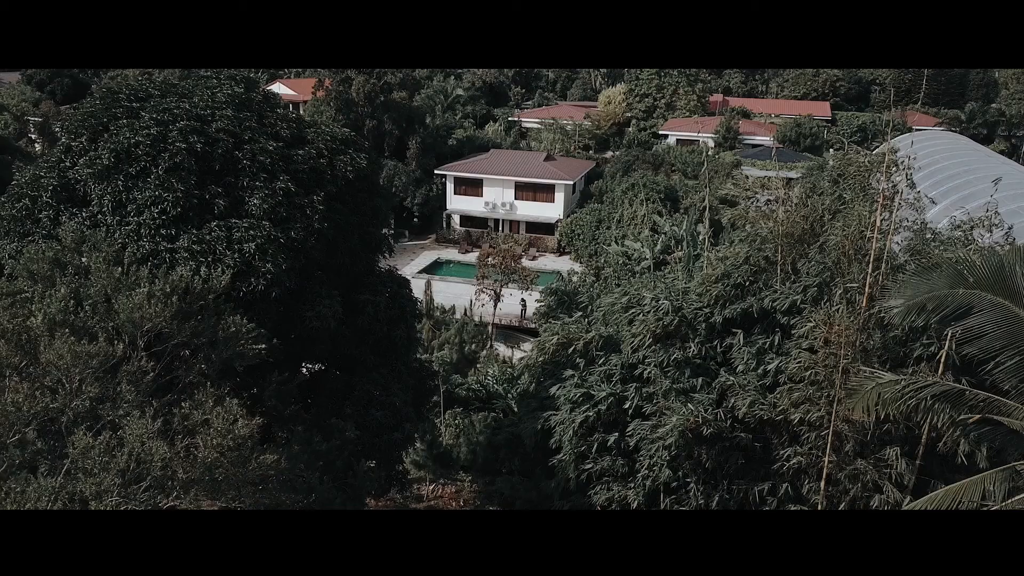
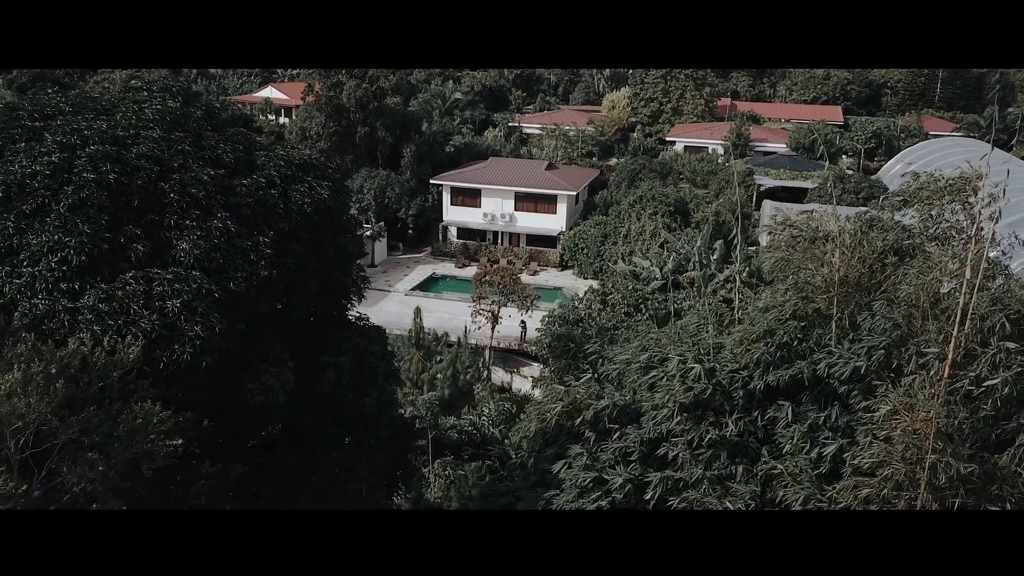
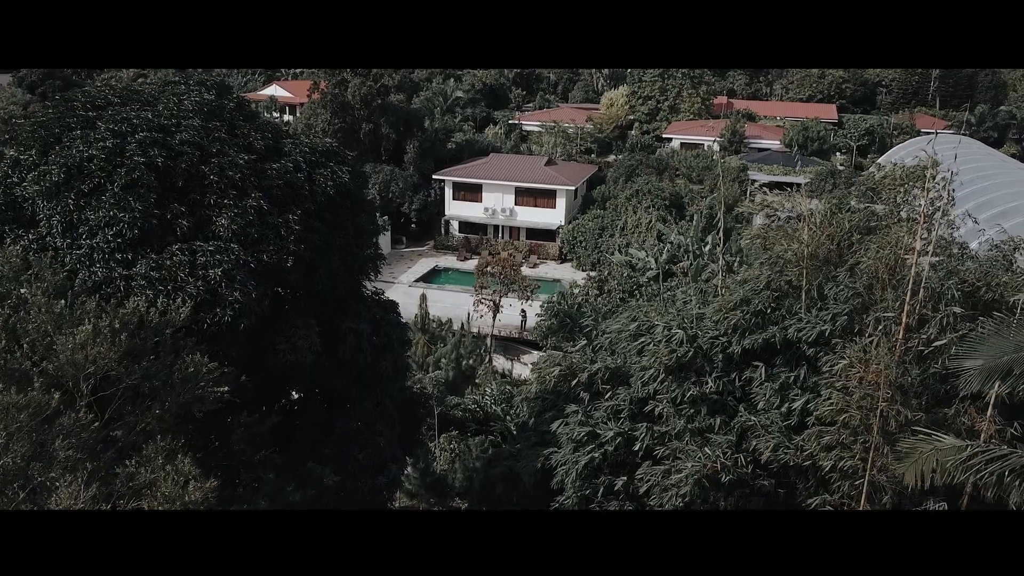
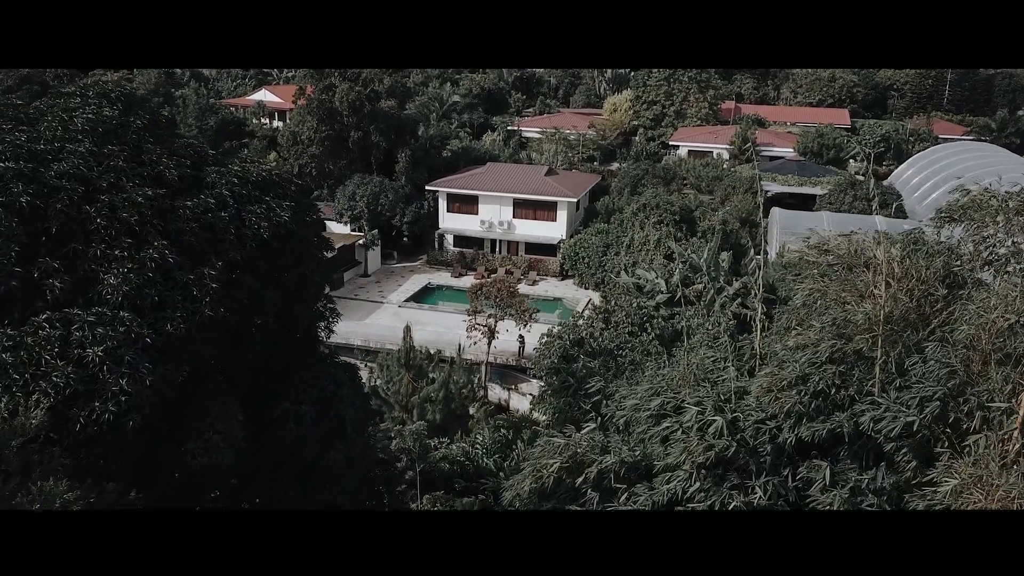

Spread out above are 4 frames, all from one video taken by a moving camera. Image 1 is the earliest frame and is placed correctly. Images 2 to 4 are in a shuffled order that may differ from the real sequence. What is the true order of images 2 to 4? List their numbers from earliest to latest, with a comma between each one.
3, 2, 4
